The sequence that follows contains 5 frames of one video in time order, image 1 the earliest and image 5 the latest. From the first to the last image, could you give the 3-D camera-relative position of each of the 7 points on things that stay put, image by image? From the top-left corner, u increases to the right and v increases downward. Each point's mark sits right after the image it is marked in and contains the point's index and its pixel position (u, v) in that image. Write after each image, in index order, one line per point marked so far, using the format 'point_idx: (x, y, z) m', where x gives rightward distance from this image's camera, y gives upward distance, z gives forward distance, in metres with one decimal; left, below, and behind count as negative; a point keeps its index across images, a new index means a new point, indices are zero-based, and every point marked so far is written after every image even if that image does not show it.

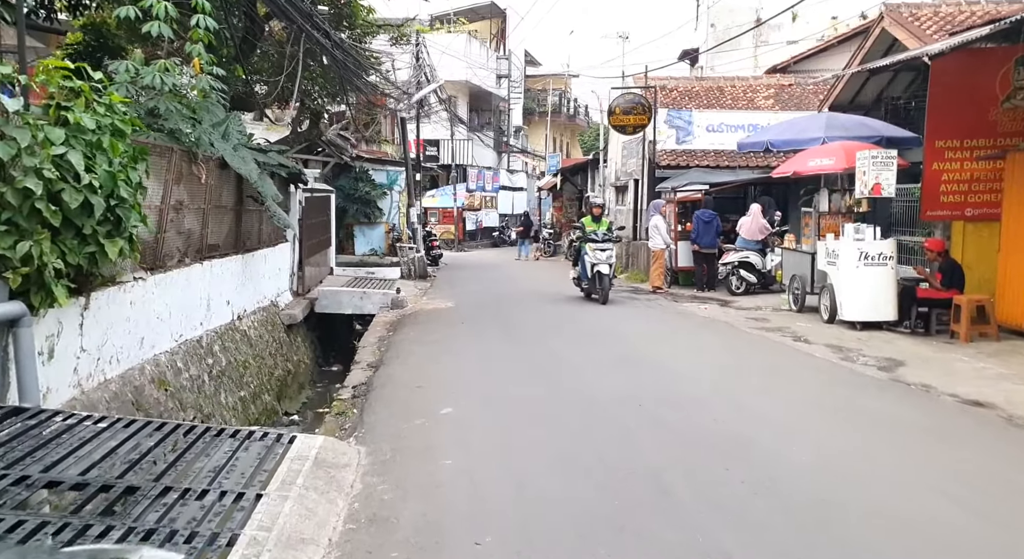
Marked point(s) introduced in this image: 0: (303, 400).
0: (-2.7, -1.6, +10.9) m
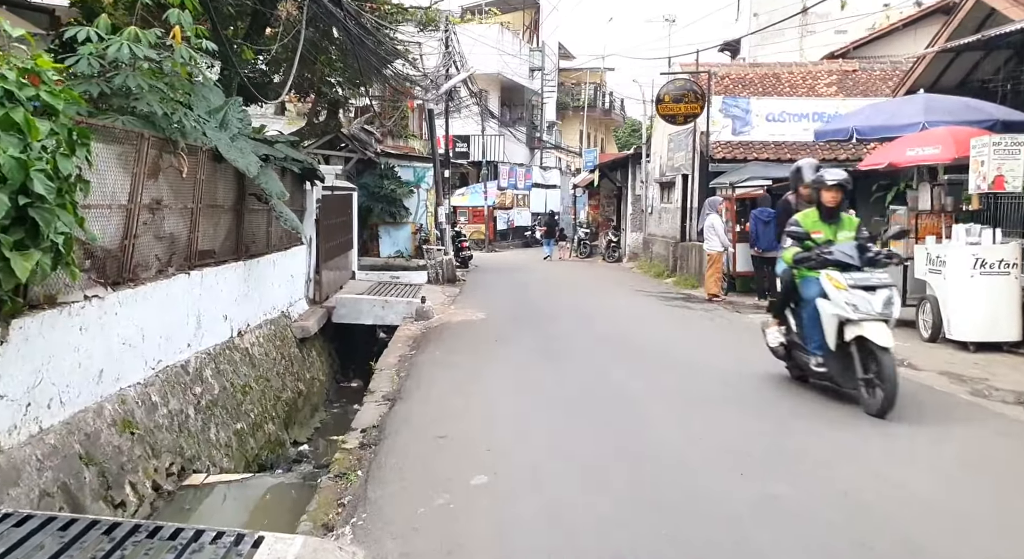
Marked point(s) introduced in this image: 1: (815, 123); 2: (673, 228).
0: (-2.3, -1.7, +9.6) m
1: (+5.5, +2.8, +15.1) m
2: (+3.5, +1.1, +18.3) m
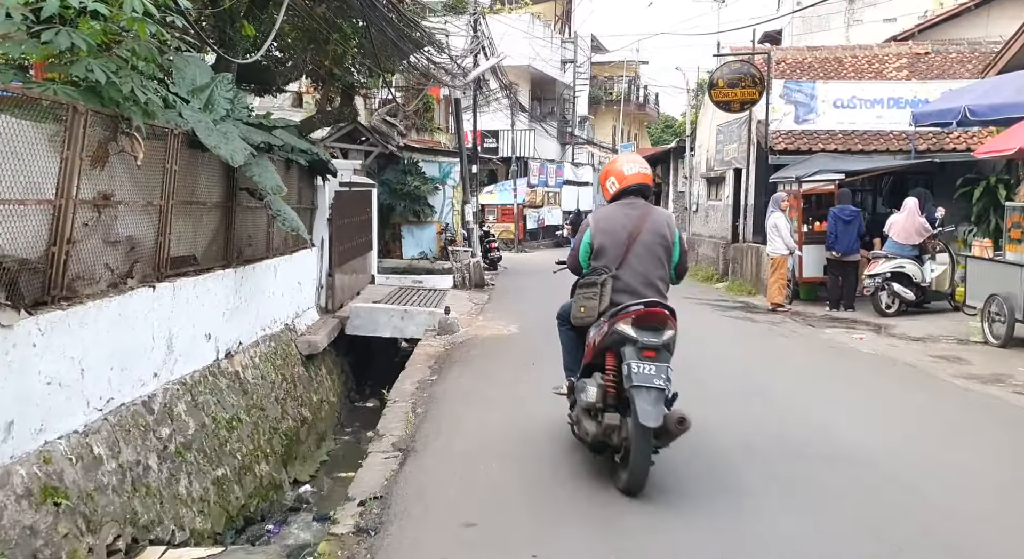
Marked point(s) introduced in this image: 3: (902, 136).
0: (-1.9, -1.8, +8.3) m
1: (+6.1, +2.7, +13.5) m
2: (+4.2, +1.0, +16.7) m
3: (+6.2, +2.3, +13.3) m
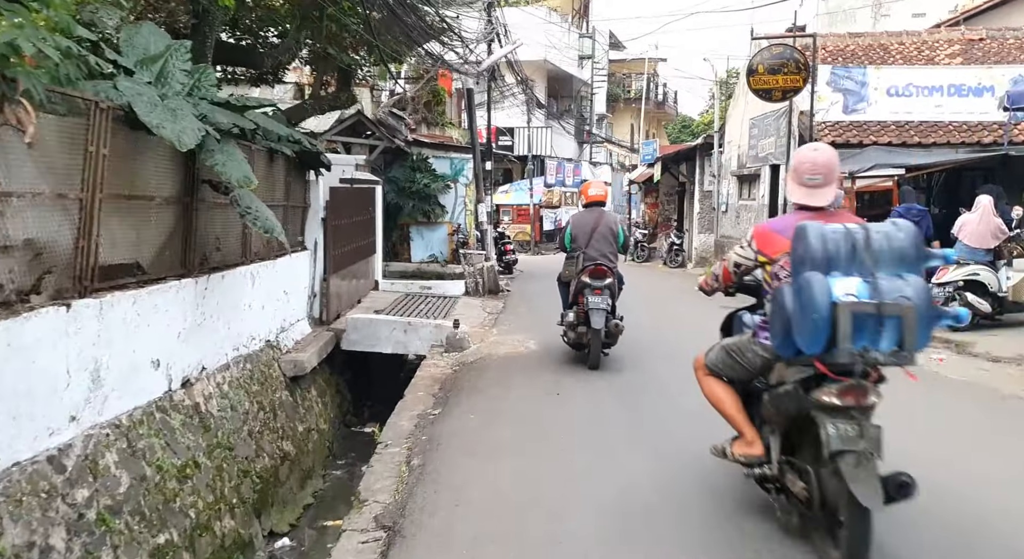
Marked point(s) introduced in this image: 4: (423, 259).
0: (-1.7, -1.9, +7.0) m
1: (+6.3, +2.6, +12.1) m
2: (+4.5, +0.9, +15.4) m
3: (+6.5, +2.2, +11.9) m
4: (-1.8, +0.4, +17.3) m
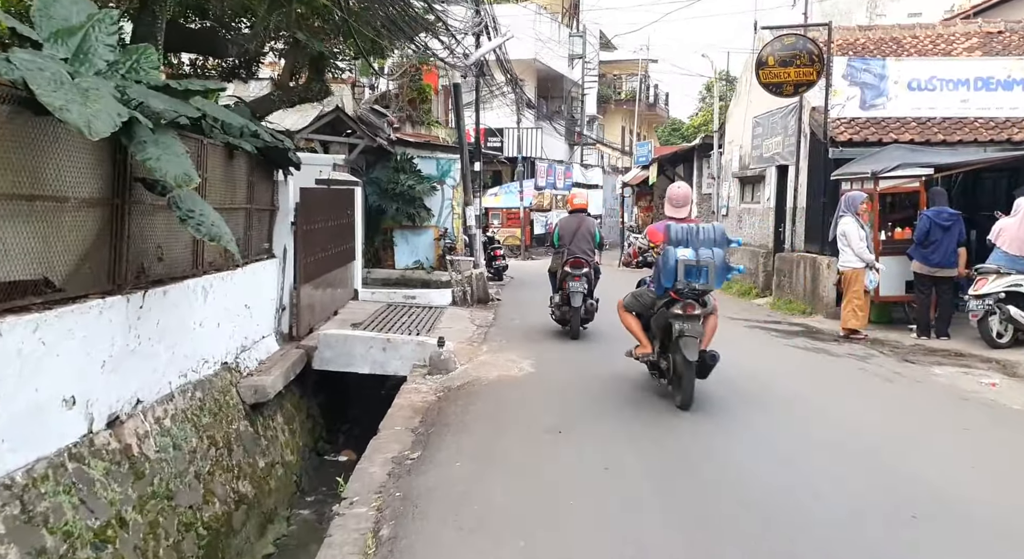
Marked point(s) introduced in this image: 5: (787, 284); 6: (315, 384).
0: (-1.8, -2.0, +6.0) m
1: (+6.2, +2.5, +11.2) m
2: (+4.3, +0.8, +14.5) m
3: (+6.3, +2.1, +11.0) m
4: (-2.0, +0.3, +16.3) m
5: (+4.0, -0.1, +12.3) m
6: (-2.0, -1.1, +8.6) m
